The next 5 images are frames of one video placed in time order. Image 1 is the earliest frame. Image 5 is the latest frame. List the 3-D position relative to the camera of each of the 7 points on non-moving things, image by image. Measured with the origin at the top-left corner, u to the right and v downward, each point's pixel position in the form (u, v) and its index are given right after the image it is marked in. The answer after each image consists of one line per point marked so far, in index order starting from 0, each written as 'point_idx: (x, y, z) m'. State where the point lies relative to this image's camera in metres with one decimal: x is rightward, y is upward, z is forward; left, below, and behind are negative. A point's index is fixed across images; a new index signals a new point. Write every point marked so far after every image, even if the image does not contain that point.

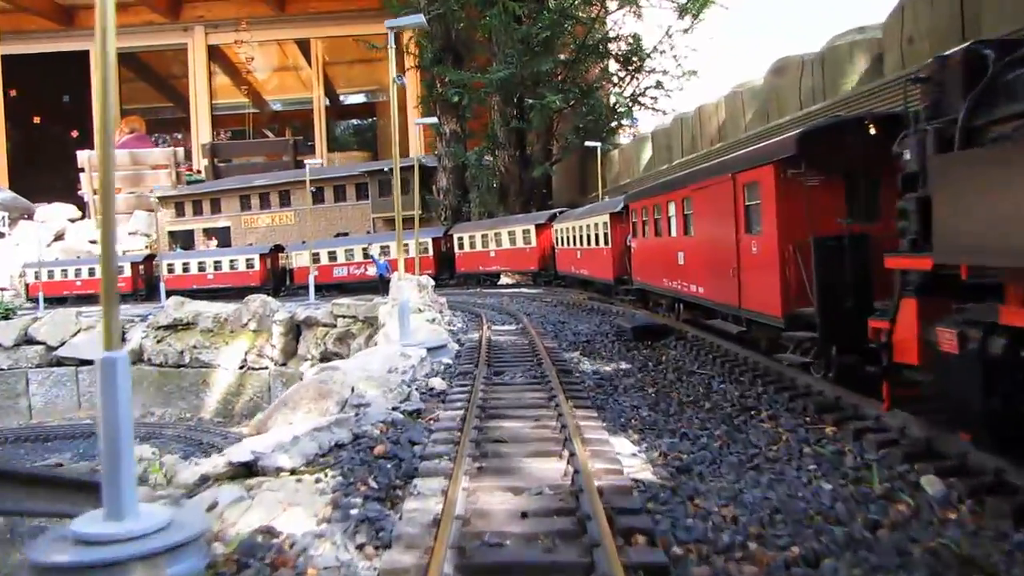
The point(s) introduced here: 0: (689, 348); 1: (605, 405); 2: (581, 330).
0: (+2.3, -0.8, +13.5) m
1: (+0.8, -1.0, +8.9) m
2: (+1.1, -0.7, +16.9) m
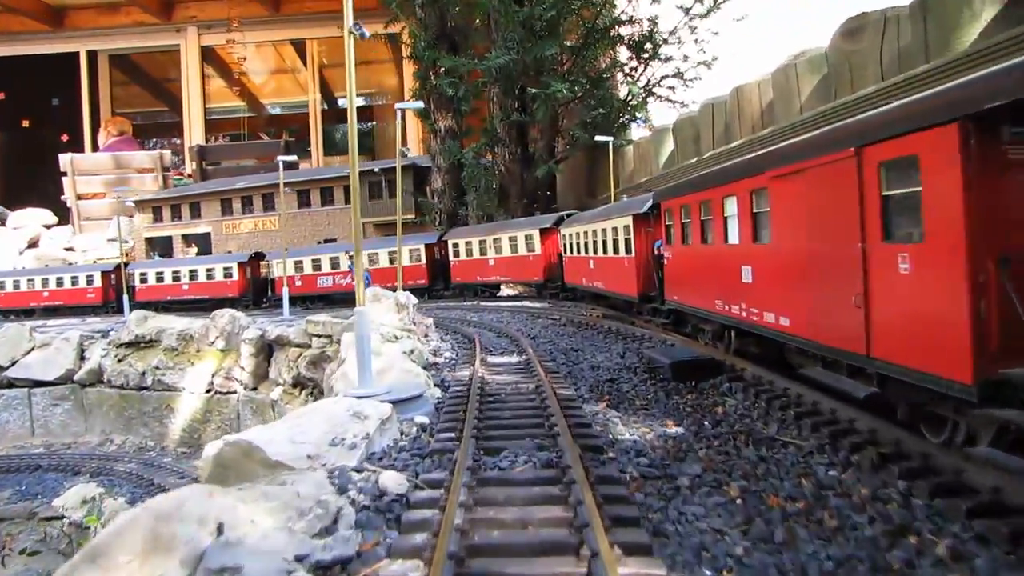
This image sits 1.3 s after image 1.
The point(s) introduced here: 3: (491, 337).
0: (+2.3, -1.1, +9.9) m
1: (+0.8, -1.2, +5.3) m
2: (+1.1, -1.0, +13.3) m
3: (-0.3, -0.8, +17.8) m
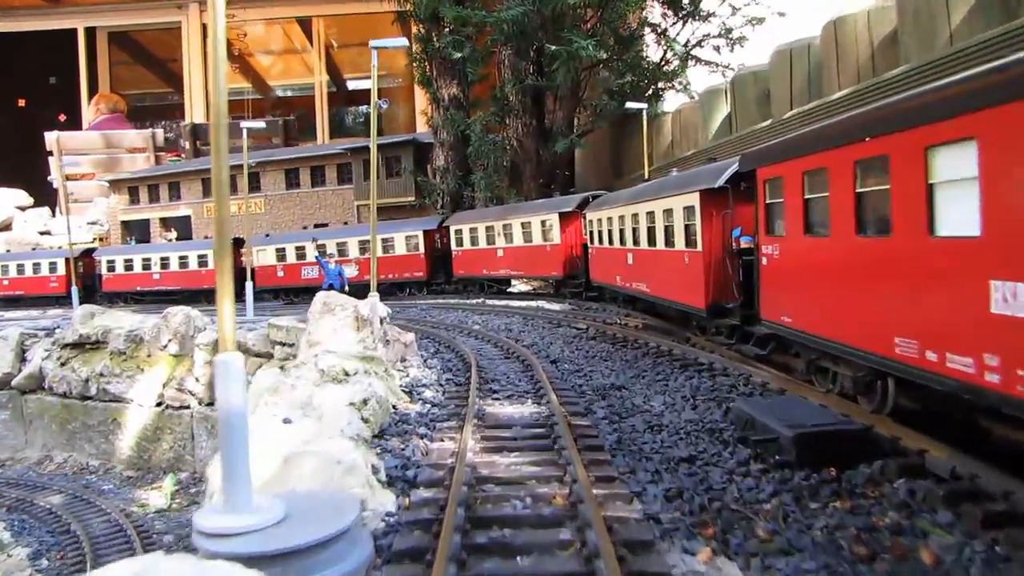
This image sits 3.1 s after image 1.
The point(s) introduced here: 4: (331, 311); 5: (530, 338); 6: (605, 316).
0: (+2.3, -1.2, +5.1) m
1: (+0.8, -1.4, +0.5) m
2: (+1.2, -1.1, +8.5) m
3: (-0.2, -0.8, +13.0) m
4: (-1.8, -0.3, +10.7) m
5: (+0.3, -0.7, +15.4) m
6: (+1.5, -0.5, +17.6) m
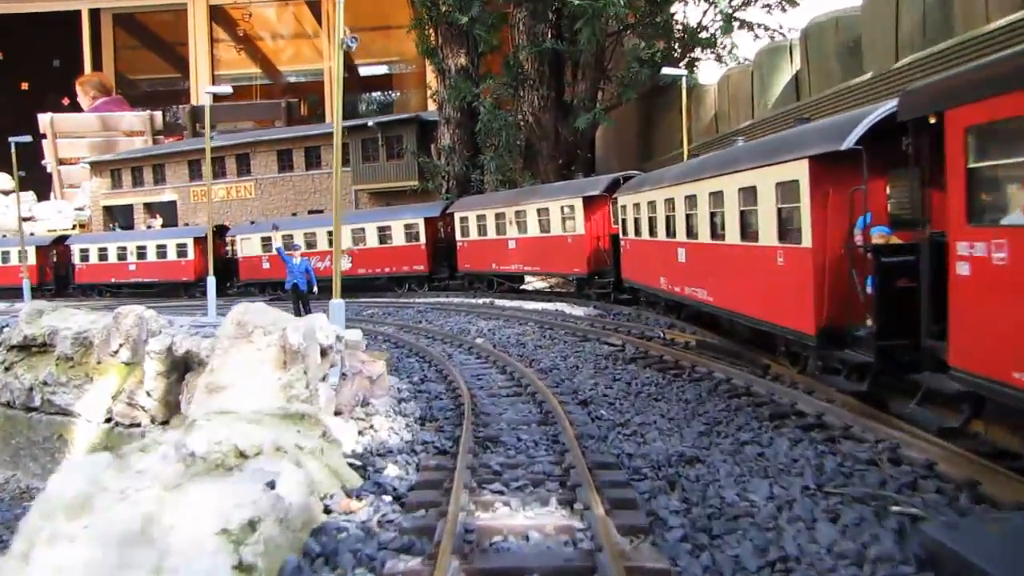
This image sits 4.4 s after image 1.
0: (+2.3, -1.4, +1.4) m
1: (+0.7, -1.6, -3.2) m
2: (+1.3, -1.2, +4.8) m
3: (-0.1, -0.9, +9.3) m
4: (-1.7, -0.3, +7.1) m
5: (+0.4, -0.8, +11.7) m
6: (+1.7, -0.5, +13.9) m
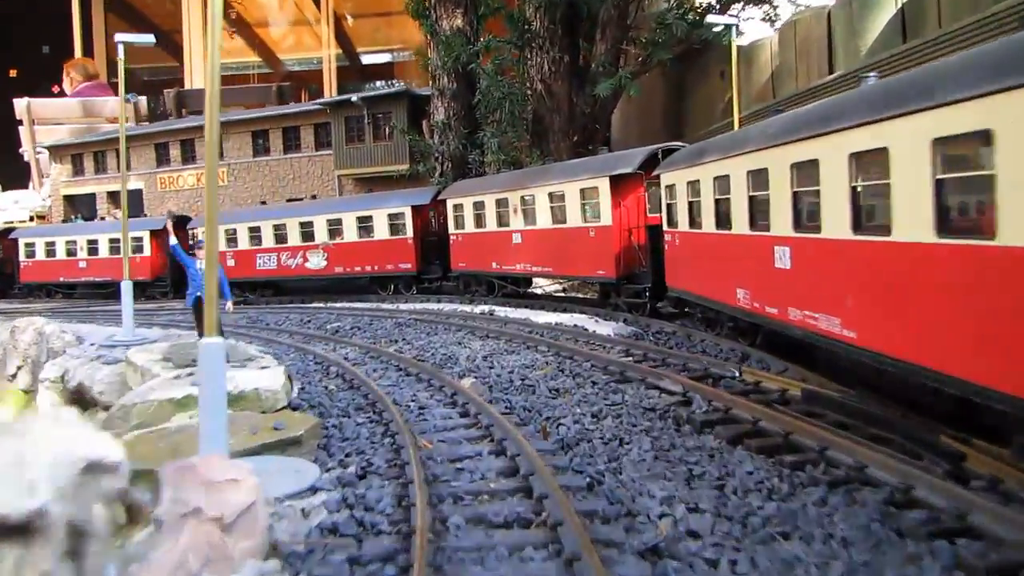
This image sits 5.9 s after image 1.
0: (+2.3, -1.6, -2.9) m
1: (+0.7, -1.9, -7.5) m
2: (+1.3, -1.4, +0.5) m
3: (-0.1, -1.1, +5.0) m
4: (-1.7, -0.5, +2.8) m
5: (+0.4, -0.9, +7.4) m
6: (+1.8, -0.6, +9.6) m
